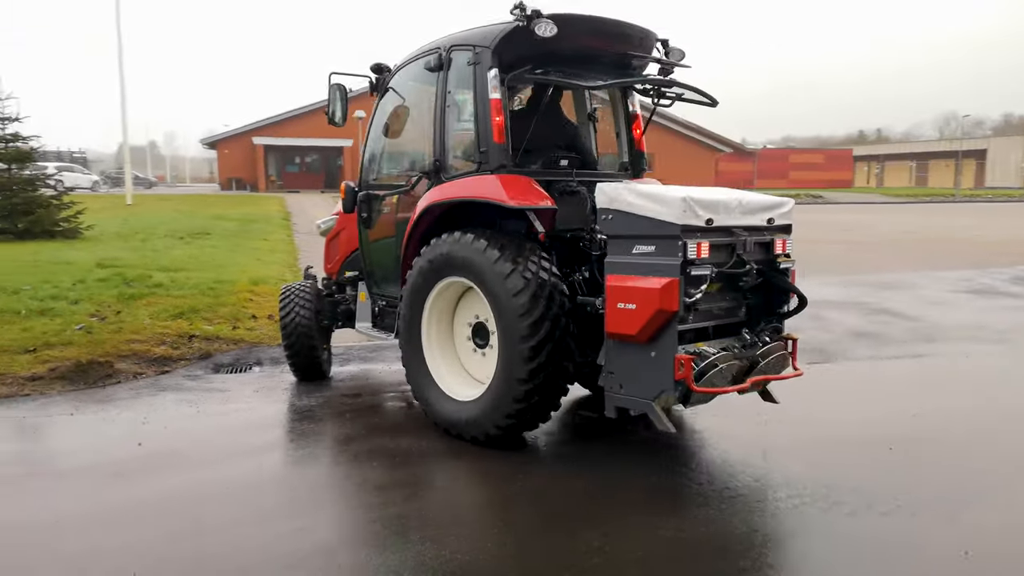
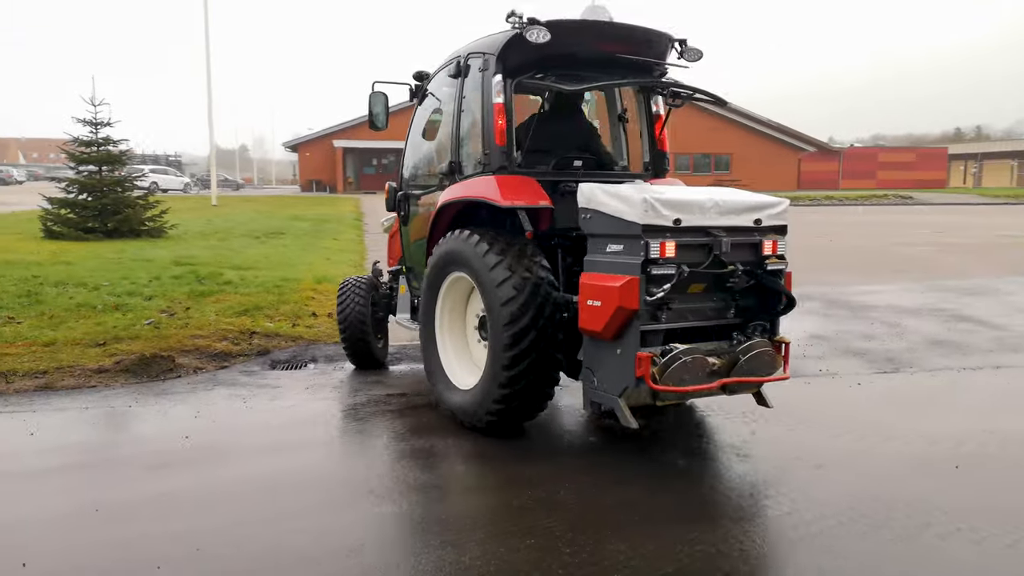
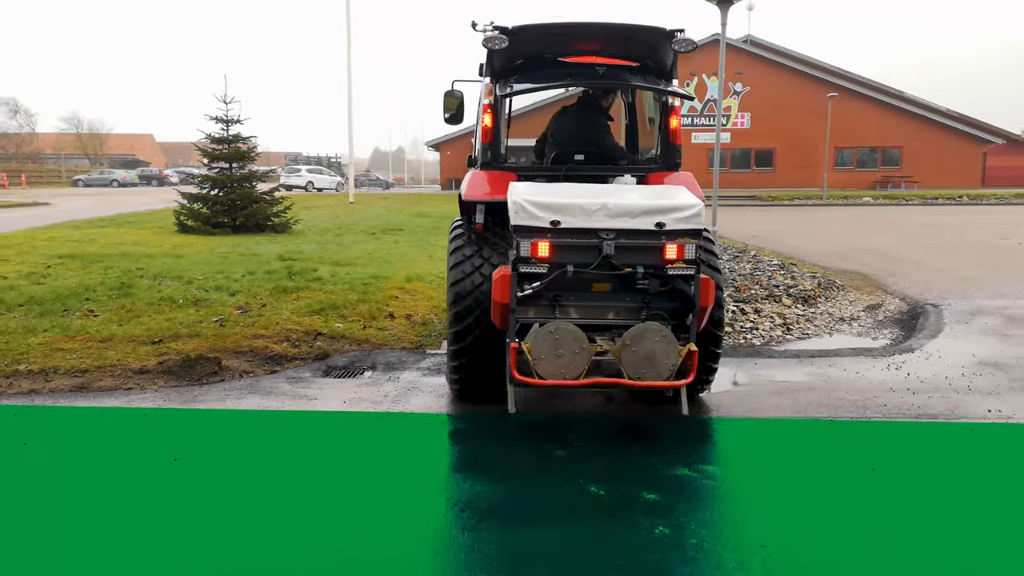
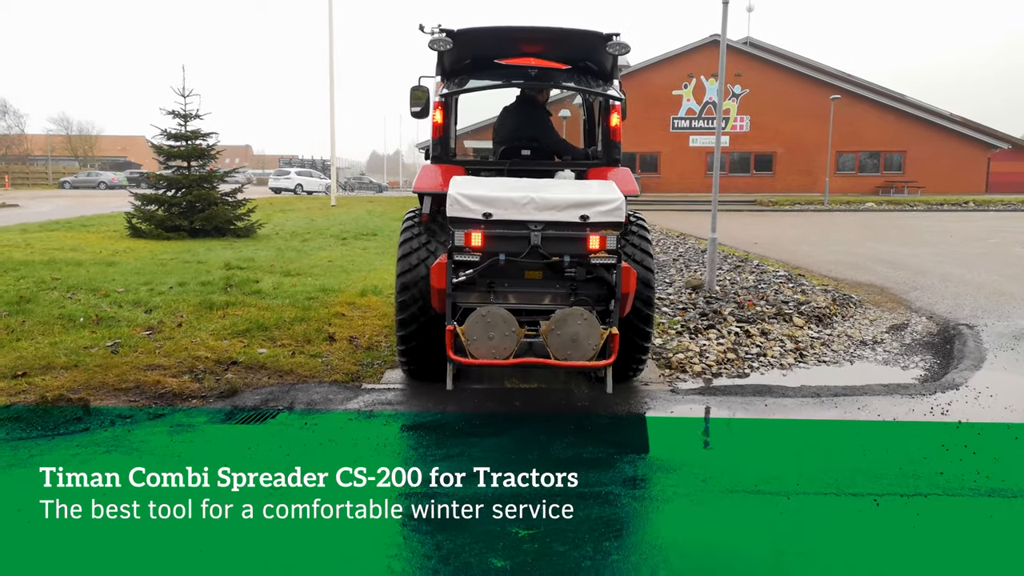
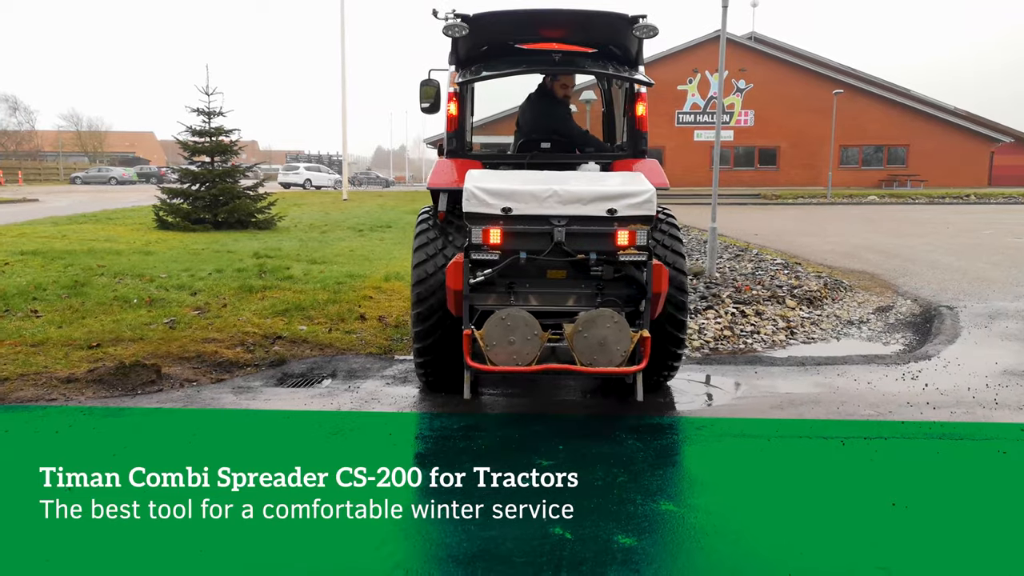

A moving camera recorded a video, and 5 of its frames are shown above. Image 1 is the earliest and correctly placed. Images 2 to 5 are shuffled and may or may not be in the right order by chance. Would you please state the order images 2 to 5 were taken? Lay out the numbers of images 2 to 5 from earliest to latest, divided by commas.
2, 3, 5, 4
